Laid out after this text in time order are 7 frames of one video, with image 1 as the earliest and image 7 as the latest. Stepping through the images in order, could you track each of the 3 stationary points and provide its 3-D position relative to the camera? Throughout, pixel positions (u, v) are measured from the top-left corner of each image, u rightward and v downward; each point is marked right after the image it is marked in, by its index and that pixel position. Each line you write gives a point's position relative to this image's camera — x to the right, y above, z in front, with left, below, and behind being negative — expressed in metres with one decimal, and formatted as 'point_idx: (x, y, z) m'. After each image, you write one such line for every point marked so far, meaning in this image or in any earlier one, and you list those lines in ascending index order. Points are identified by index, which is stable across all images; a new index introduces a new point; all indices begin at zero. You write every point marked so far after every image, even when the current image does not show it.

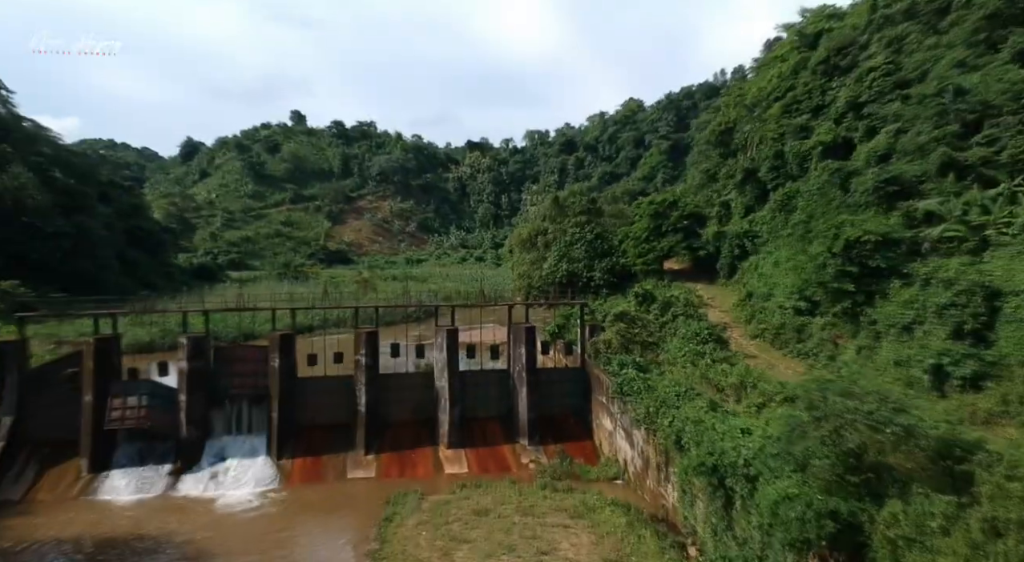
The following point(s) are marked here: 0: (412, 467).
0: (-2.5, -4.6, +19.7) m
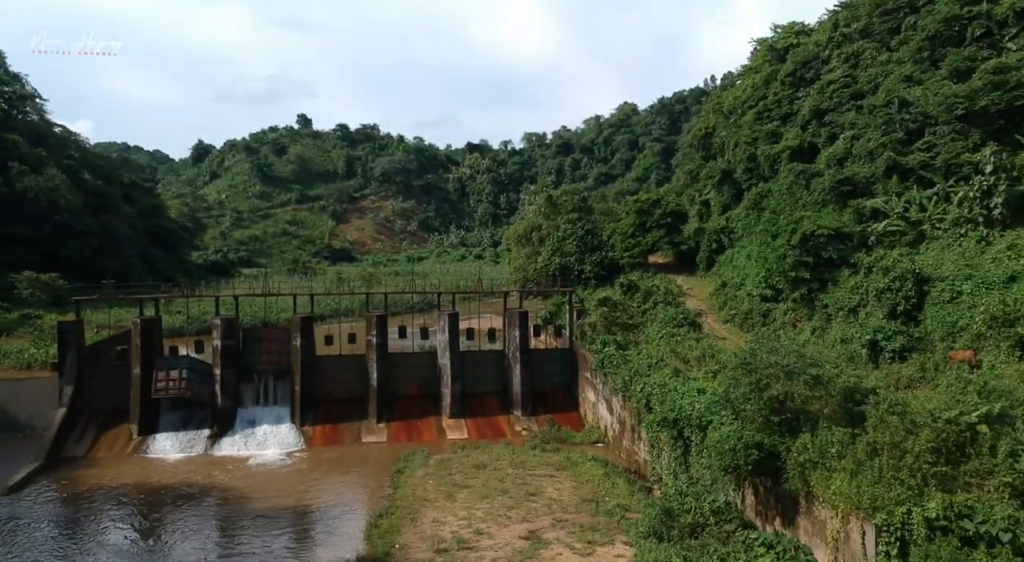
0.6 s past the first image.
0: (-2.7, -4.3, +22.4) m
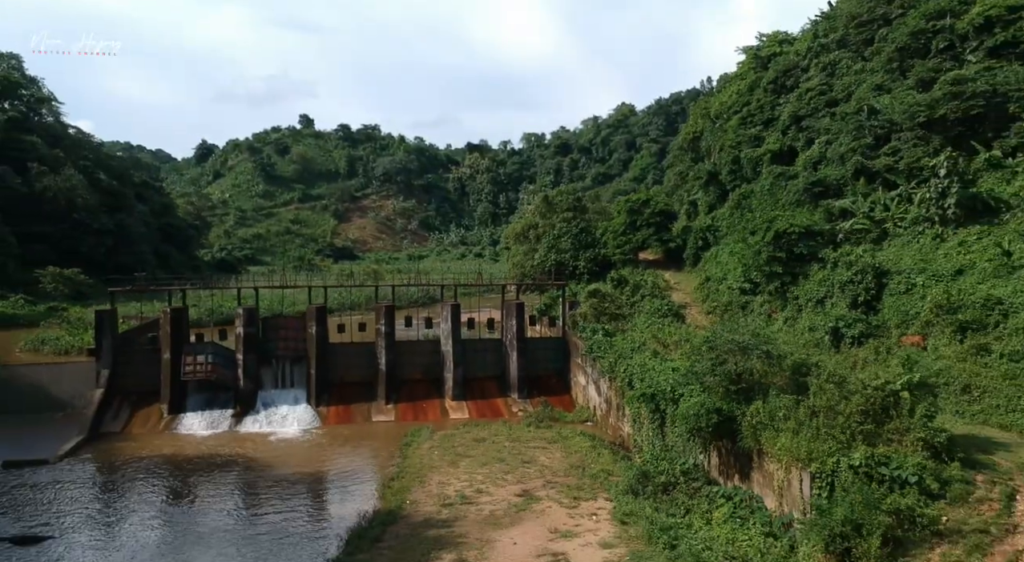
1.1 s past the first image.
0: (-2.7, -4.1, +24.5) m
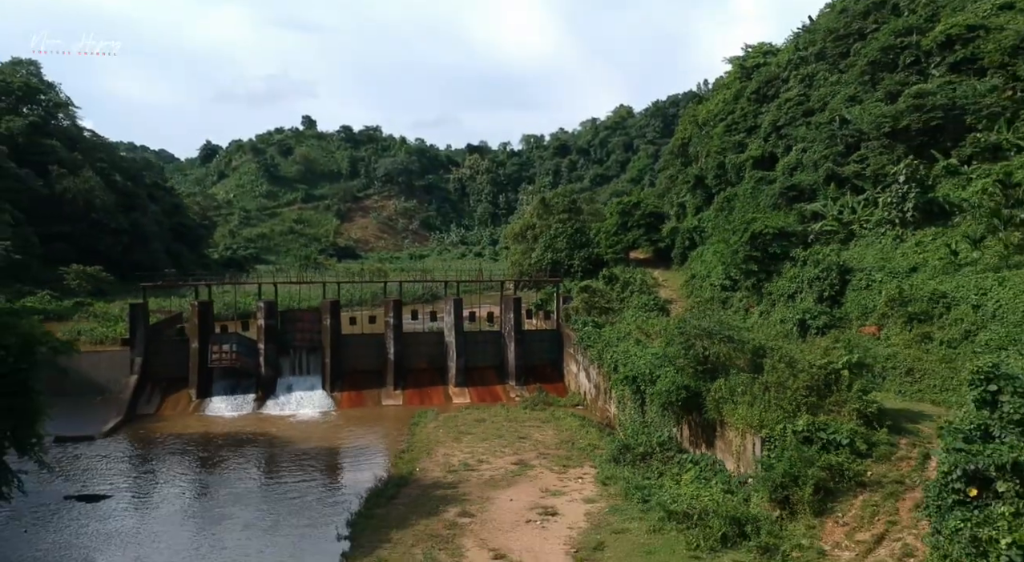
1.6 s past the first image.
0: (-2.8, -4.0, +26.7) m
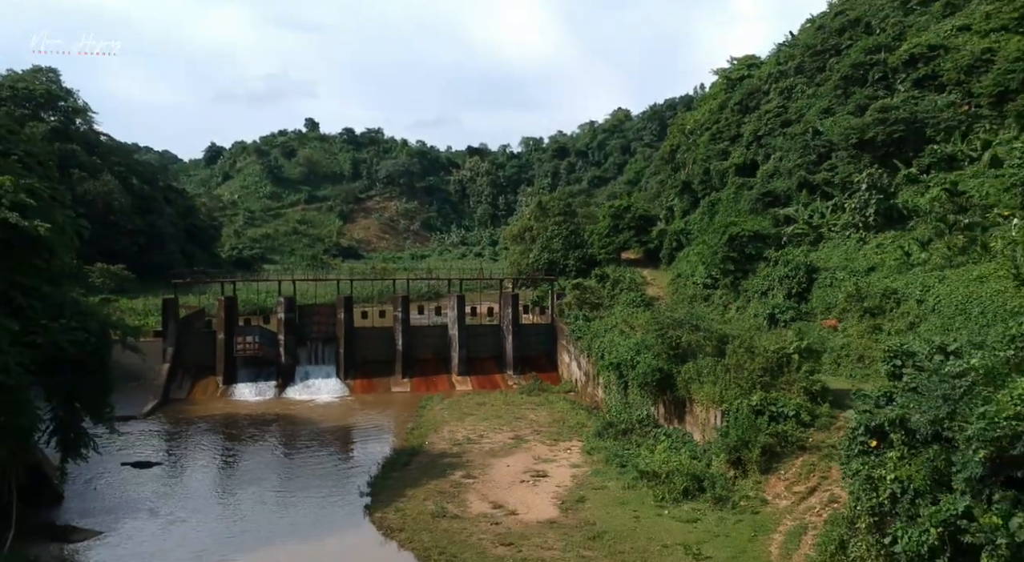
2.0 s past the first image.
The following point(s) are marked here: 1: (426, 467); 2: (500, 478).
0: (-2.9, -3.9, +29.3) m
1: (-2.0, -4.4, +18.7) m
2: (-0.3, -4.4, +17.6) m
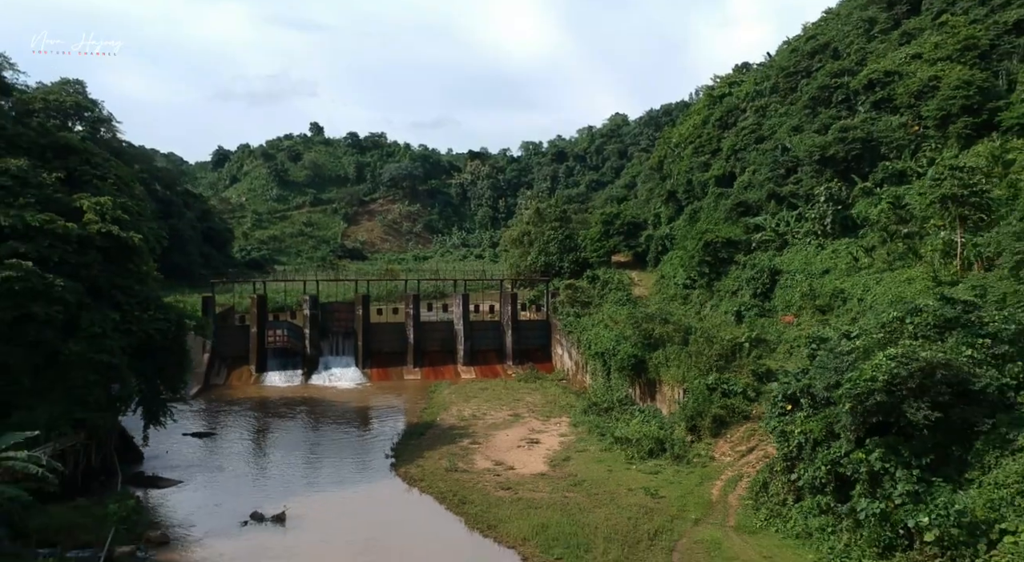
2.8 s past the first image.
0: (-2.9, -3.9, +33.0) m
1: (-2.1, -4.4, +22.4) m
2: (-0.3, -4.4, +21.2) m
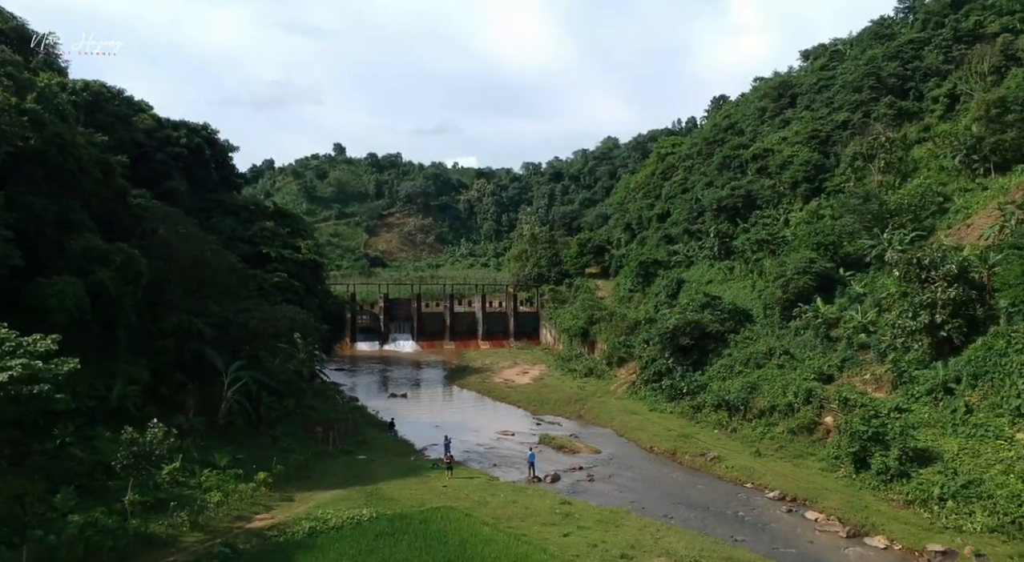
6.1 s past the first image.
0: (-2.9, -4.2, +50.7) m
1: (-2.0, -4.6, +40.1) m
2: (-0.2, -4.6, +39.0) m
